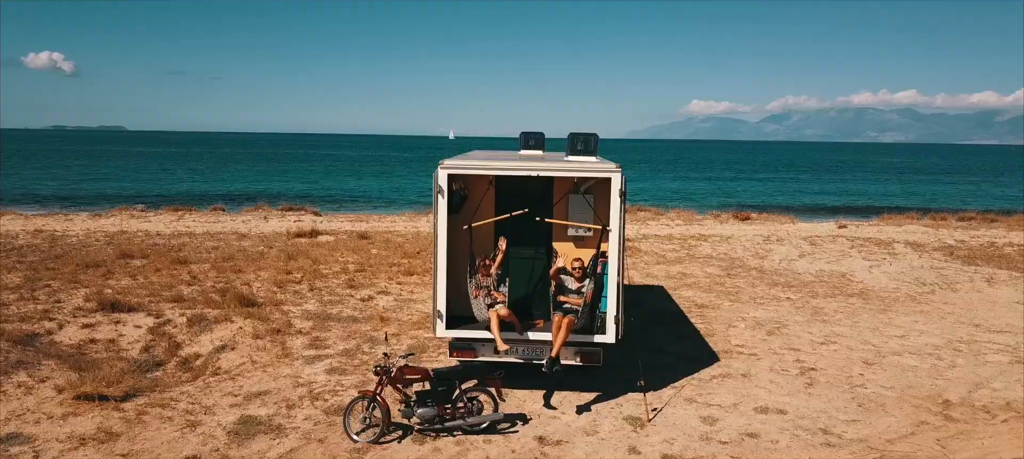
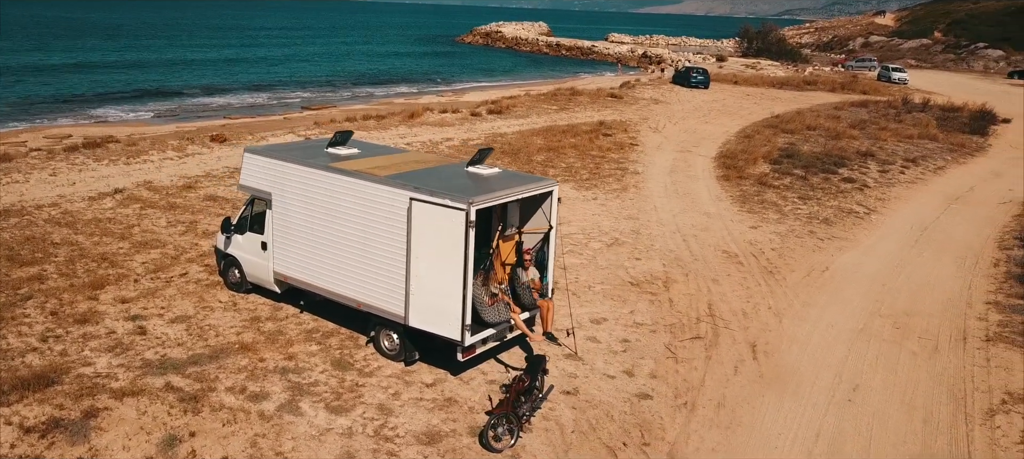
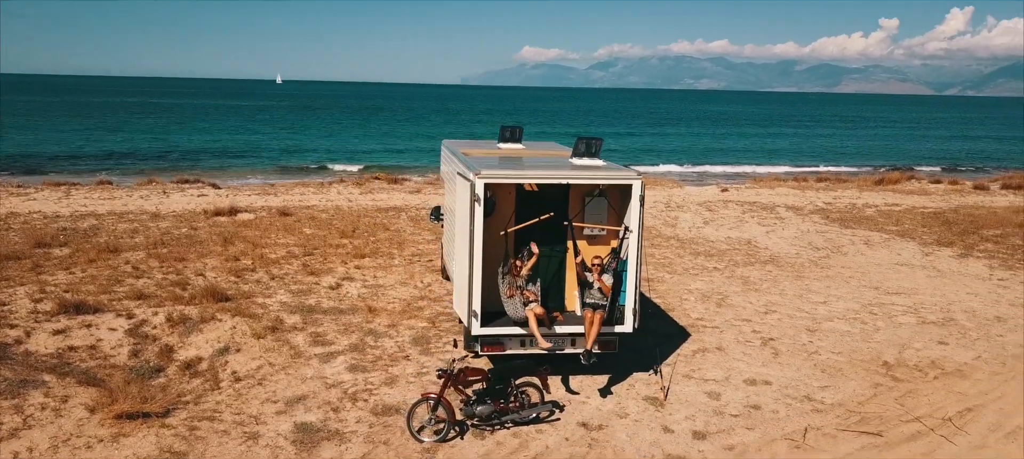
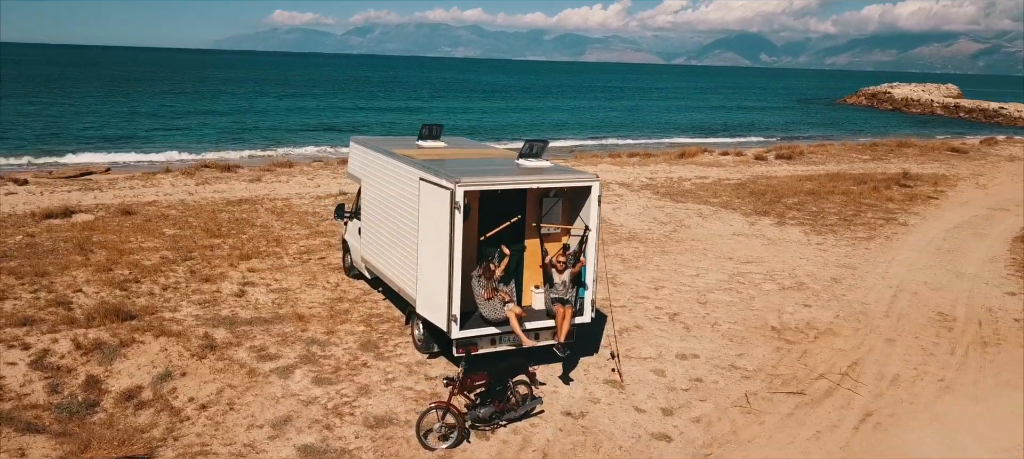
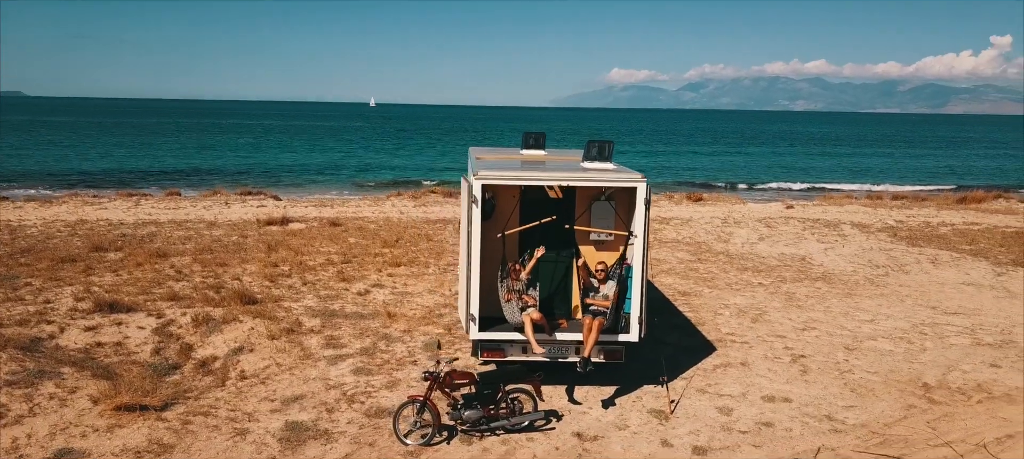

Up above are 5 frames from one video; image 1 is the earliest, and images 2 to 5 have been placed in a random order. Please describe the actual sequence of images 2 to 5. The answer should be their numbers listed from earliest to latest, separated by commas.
5, 3, 4, 2
